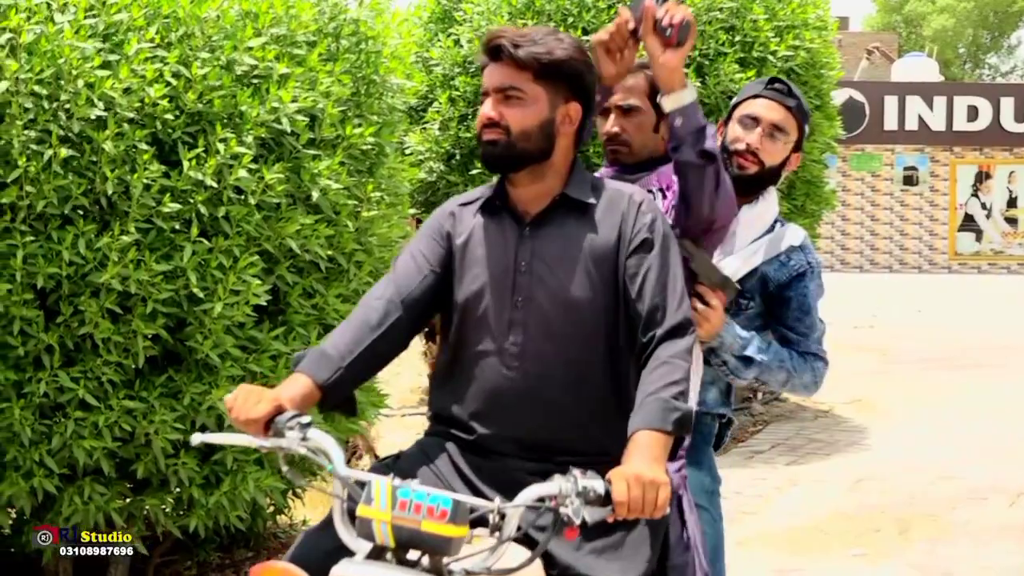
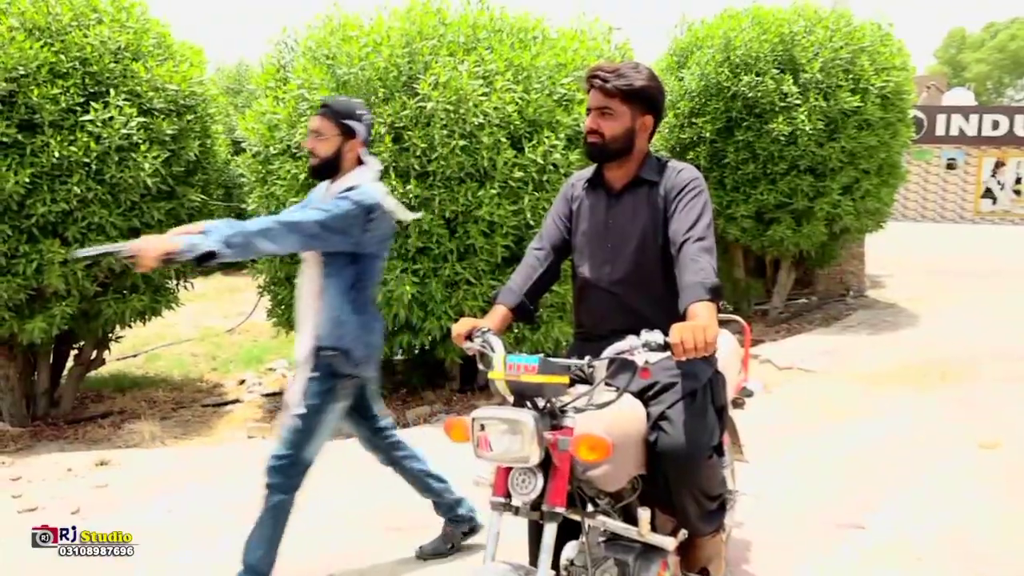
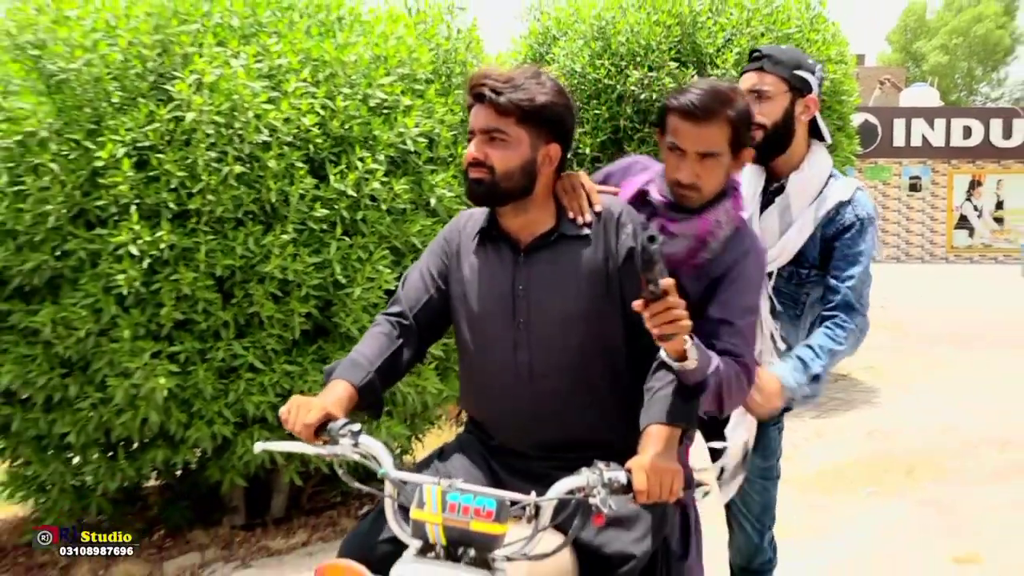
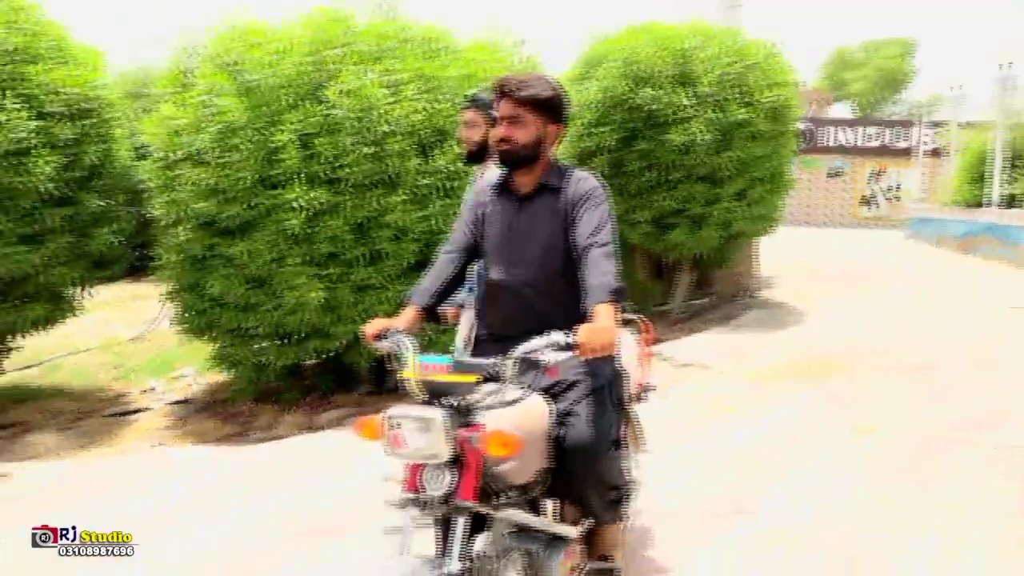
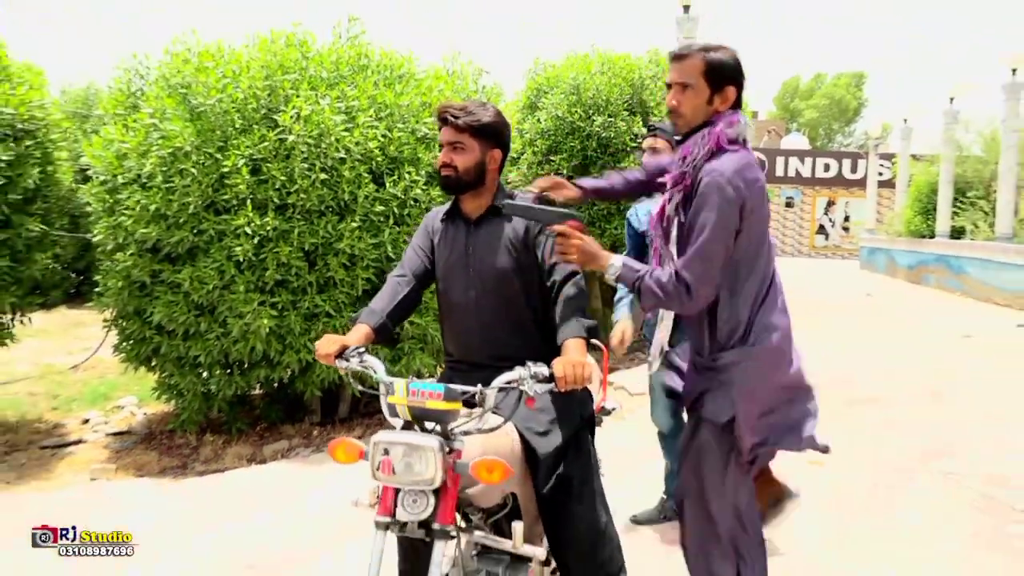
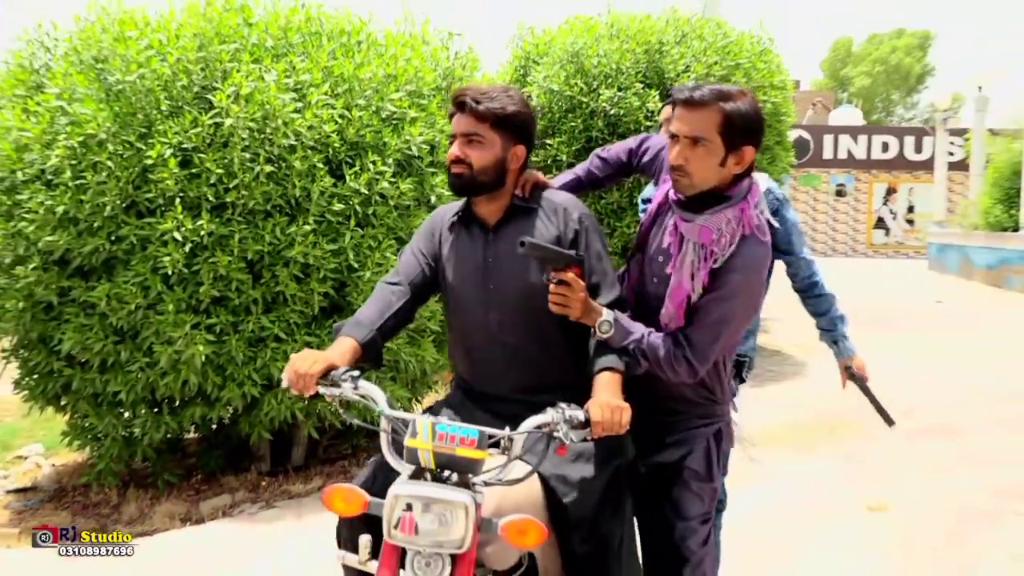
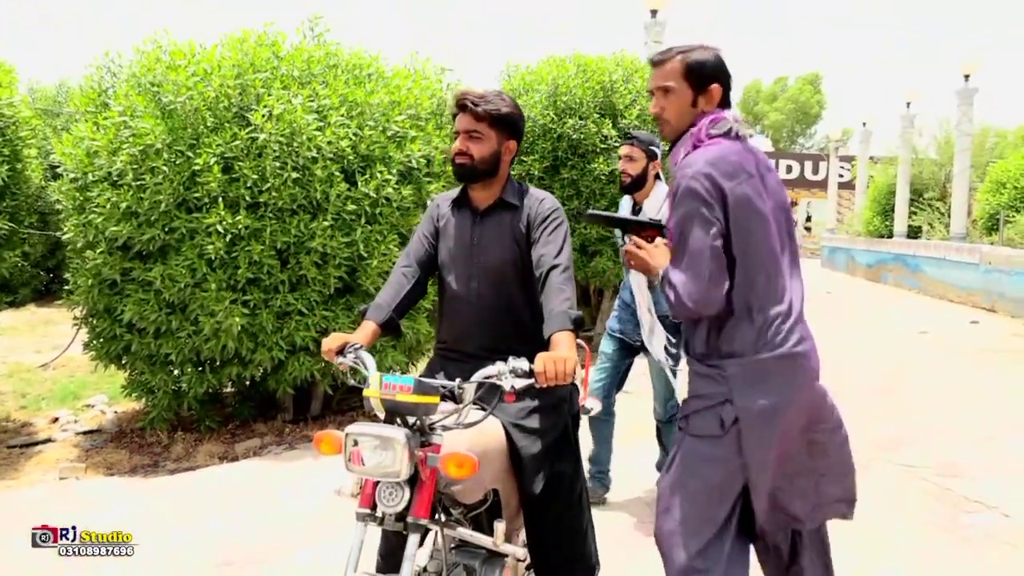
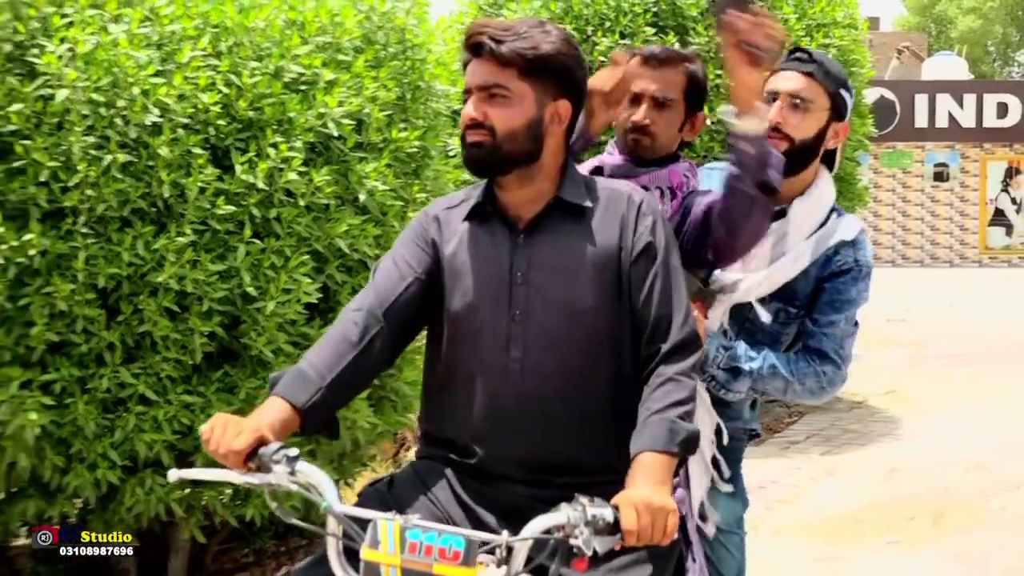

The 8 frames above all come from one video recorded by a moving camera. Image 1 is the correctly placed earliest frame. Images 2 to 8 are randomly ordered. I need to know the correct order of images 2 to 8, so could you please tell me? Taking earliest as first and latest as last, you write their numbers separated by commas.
8, 3, 6, 5, 7, 4, 2
